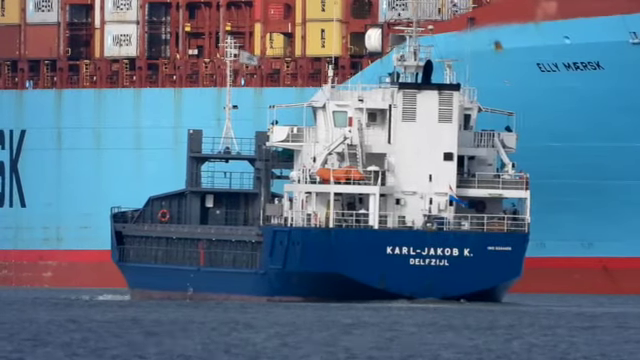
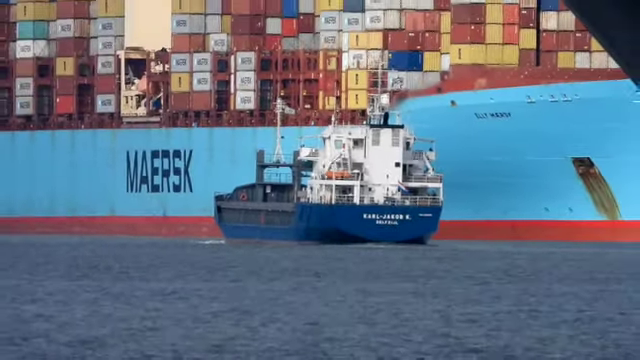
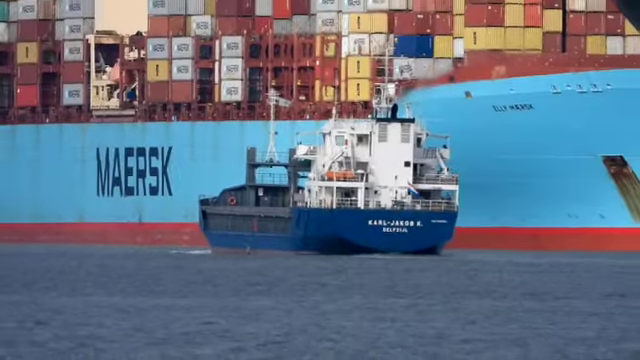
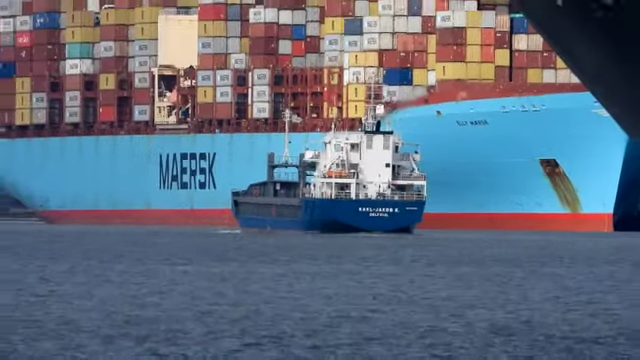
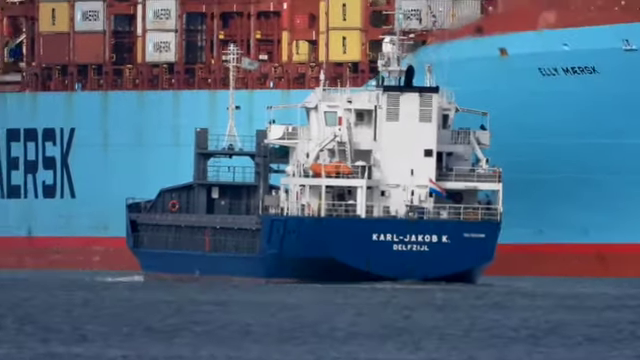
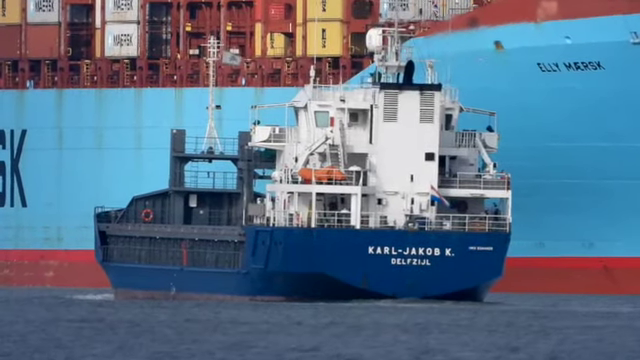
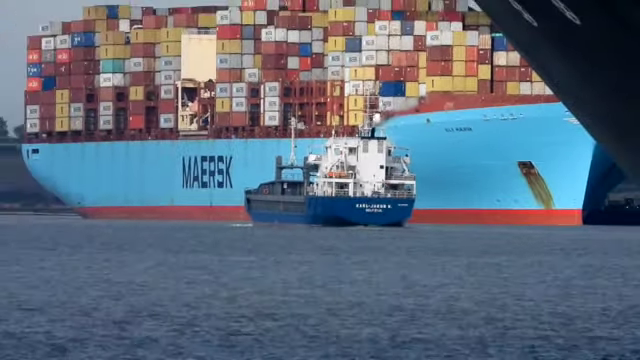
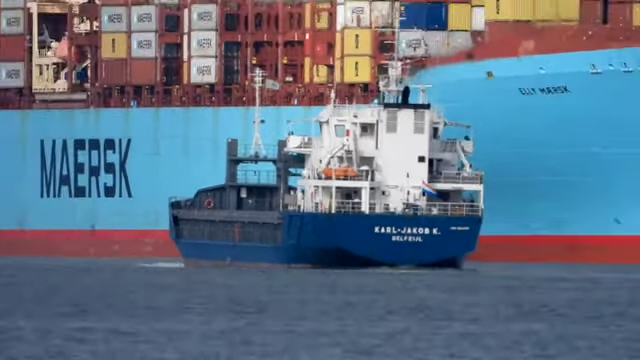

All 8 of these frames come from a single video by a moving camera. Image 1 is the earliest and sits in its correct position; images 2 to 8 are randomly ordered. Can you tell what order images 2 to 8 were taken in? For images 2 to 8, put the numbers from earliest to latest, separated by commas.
6, 5, 8, 3, 2, 4, 7
